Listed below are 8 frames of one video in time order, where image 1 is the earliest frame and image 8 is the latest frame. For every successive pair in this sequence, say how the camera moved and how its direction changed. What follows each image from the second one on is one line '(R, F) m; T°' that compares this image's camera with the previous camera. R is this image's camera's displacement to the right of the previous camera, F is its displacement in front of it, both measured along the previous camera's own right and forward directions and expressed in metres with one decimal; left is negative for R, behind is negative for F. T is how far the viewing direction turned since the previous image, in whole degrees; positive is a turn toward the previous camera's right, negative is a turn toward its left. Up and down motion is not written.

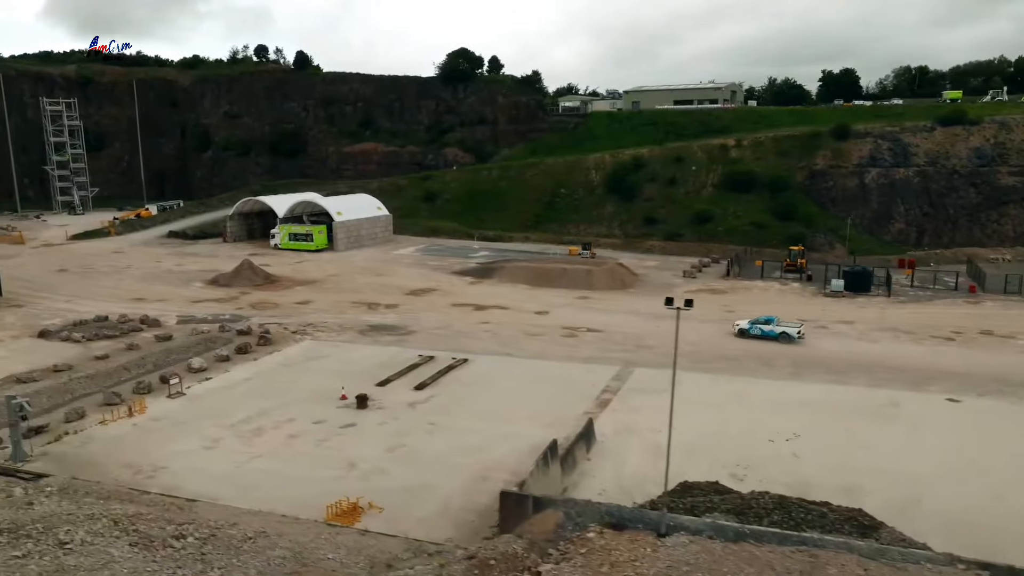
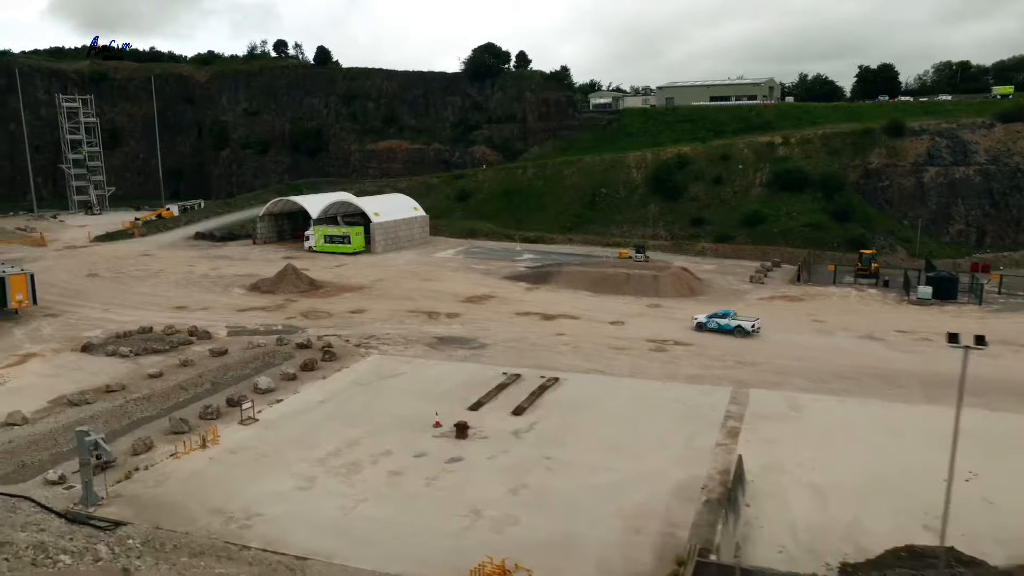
(-3.3, +2.7) m; 0°
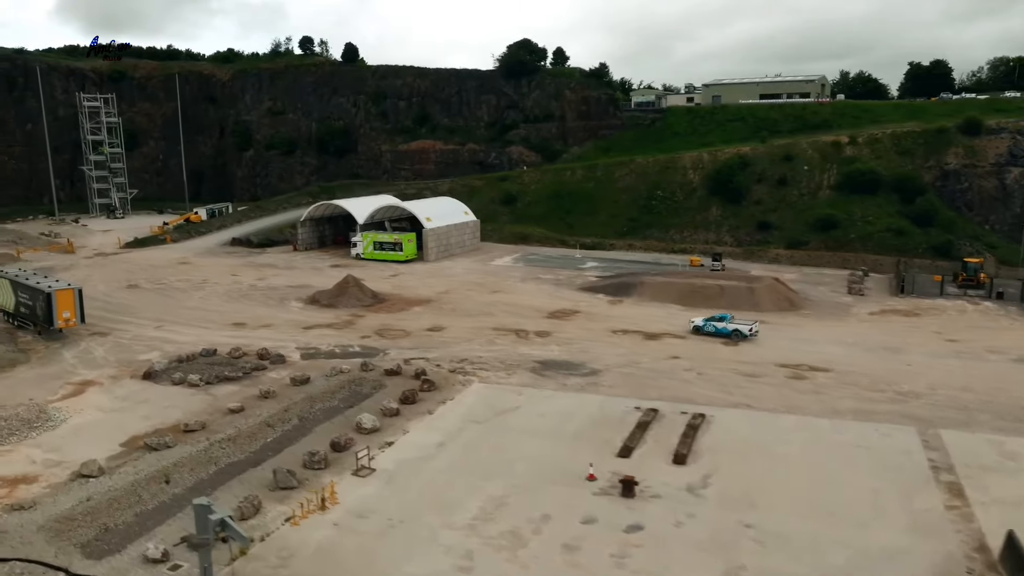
(-4.1, +3.6) m; 0°
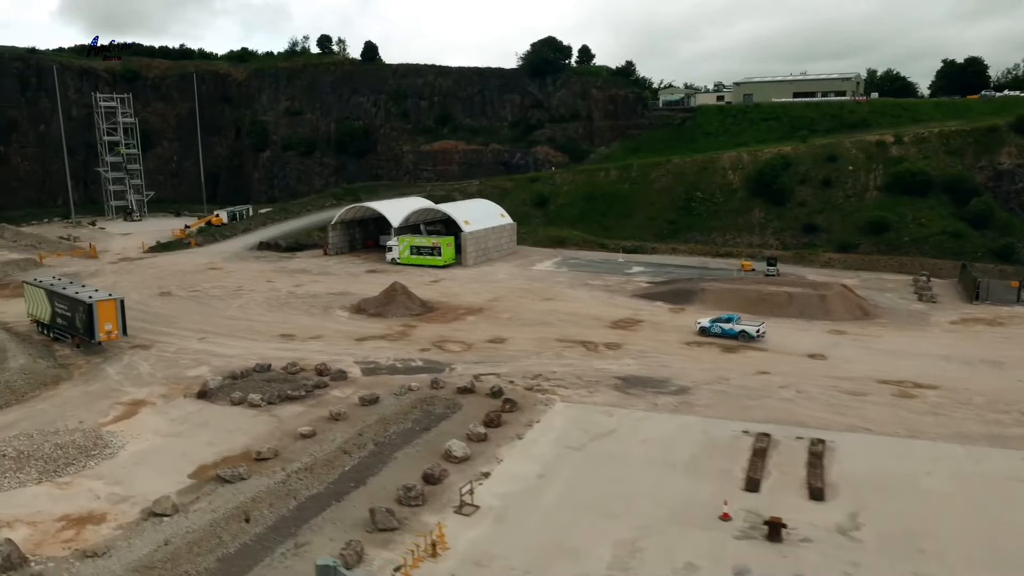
(-2.7, +2.0) m; 0°
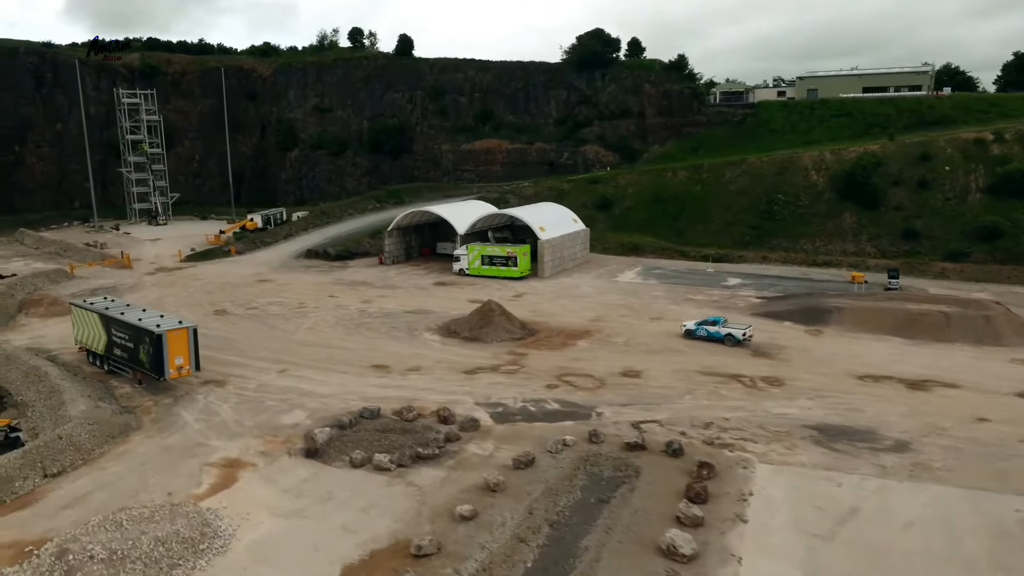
(-4.9, +4.9) m; 0°
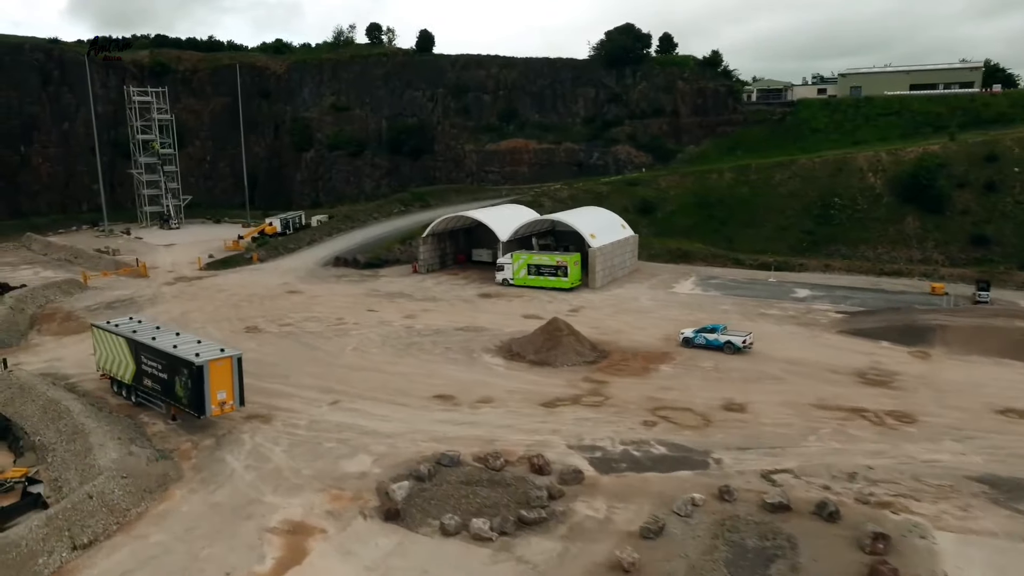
(-2.7, +3.5) m; 0°
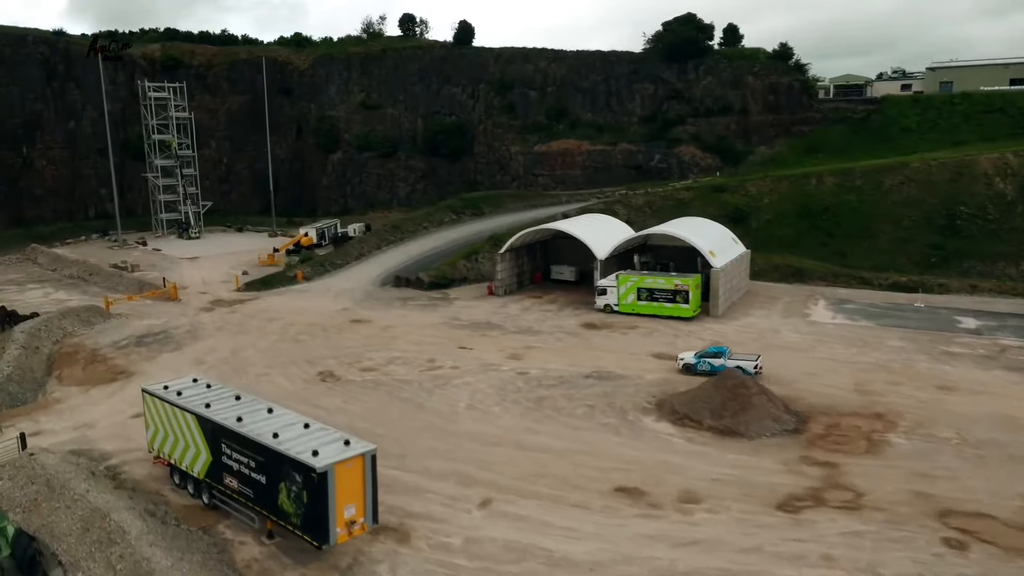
(-5.2, +7.0) m; 0°
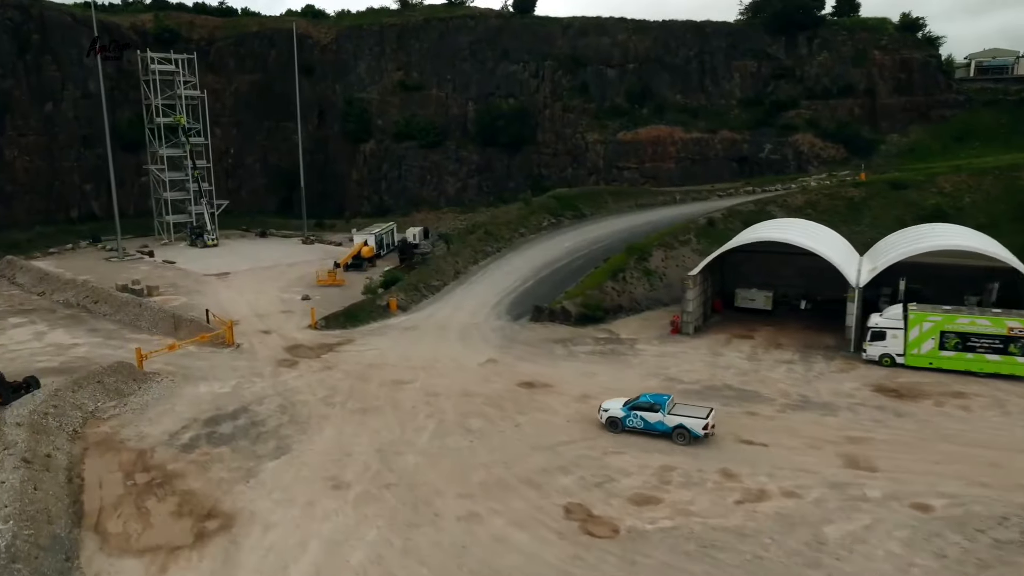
(-8.7, +12.3) m; +2°
